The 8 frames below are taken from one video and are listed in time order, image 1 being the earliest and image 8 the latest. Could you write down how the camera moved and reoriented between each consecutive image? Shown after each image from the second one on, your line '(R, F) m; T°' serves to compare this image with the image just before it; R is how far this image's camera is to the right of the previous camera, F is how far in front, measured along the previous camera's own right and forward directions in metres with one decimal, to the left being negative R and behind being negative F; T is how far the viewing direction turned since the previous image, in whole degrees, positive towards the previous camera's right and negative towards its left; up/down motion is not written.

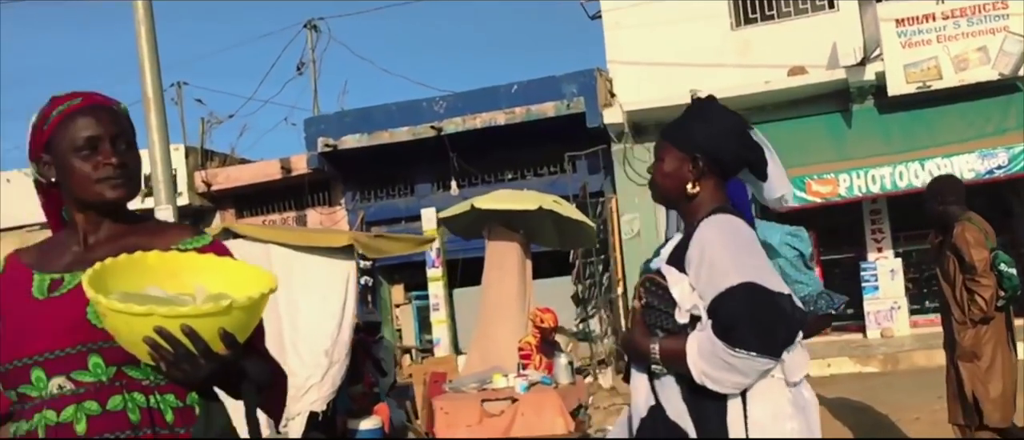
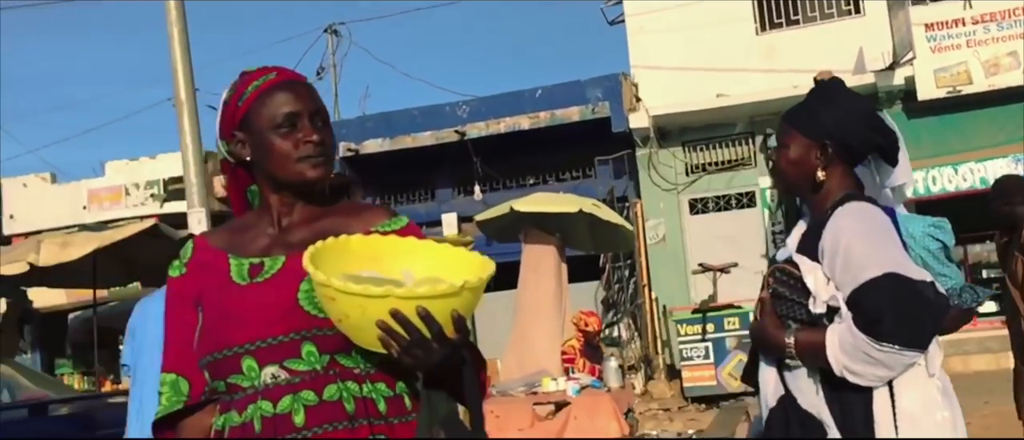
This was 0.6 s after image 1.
(-0.4, +0.1) m; 0°
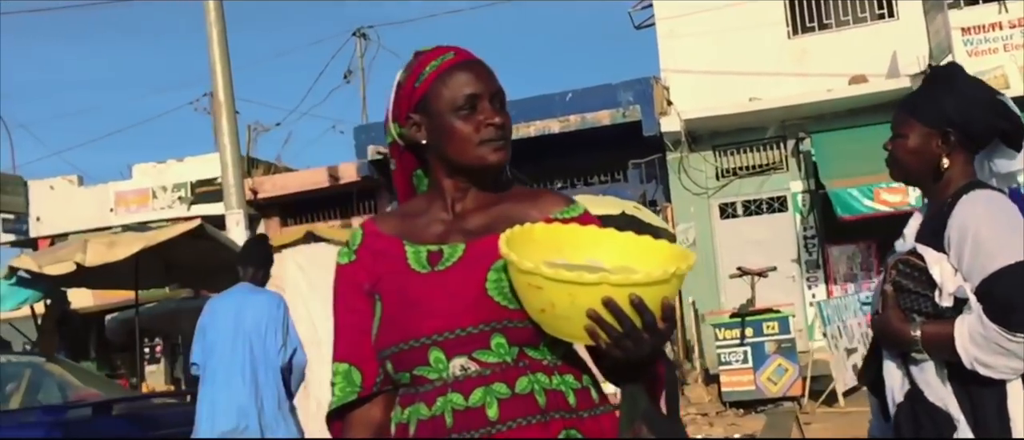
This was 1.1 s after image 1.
(-0.3, +0.1) m; -1°
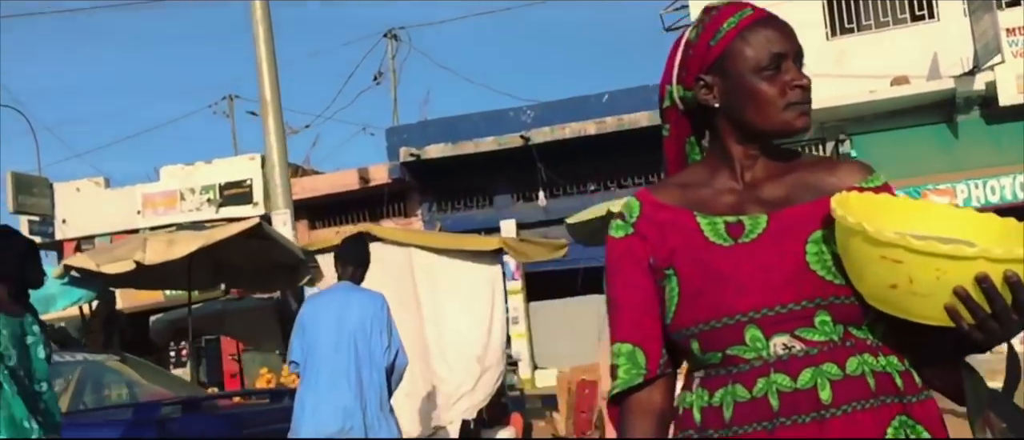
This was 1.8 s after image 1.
(-0.5, +0.1) m; 0°
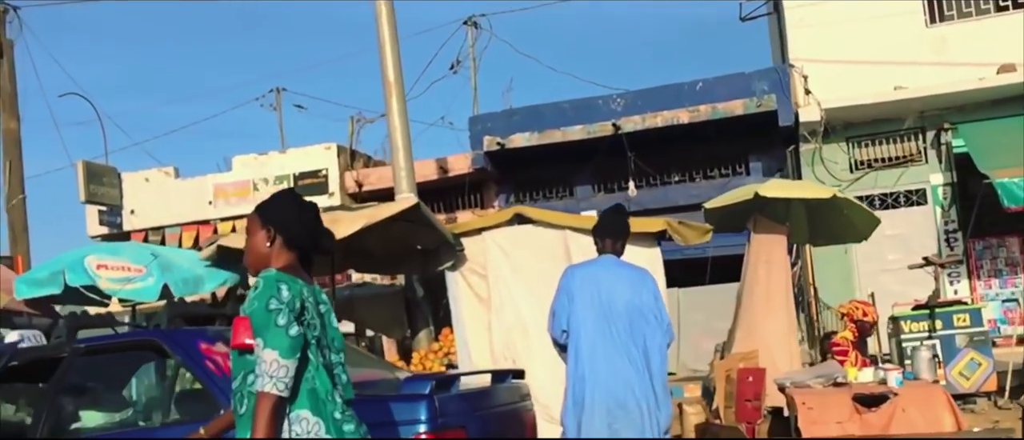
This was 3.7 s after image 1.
(-1.2, +0.3) m; 0°
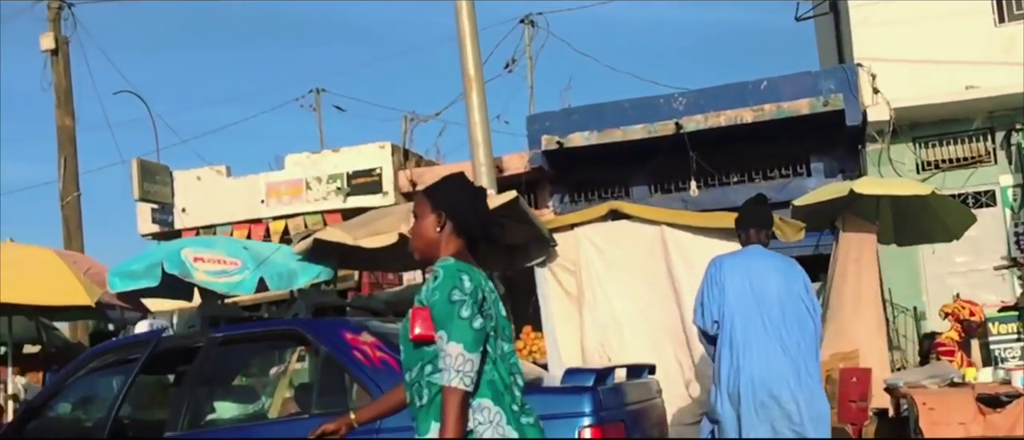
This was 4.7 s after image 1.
(-0.6, +0.1) m; -1°
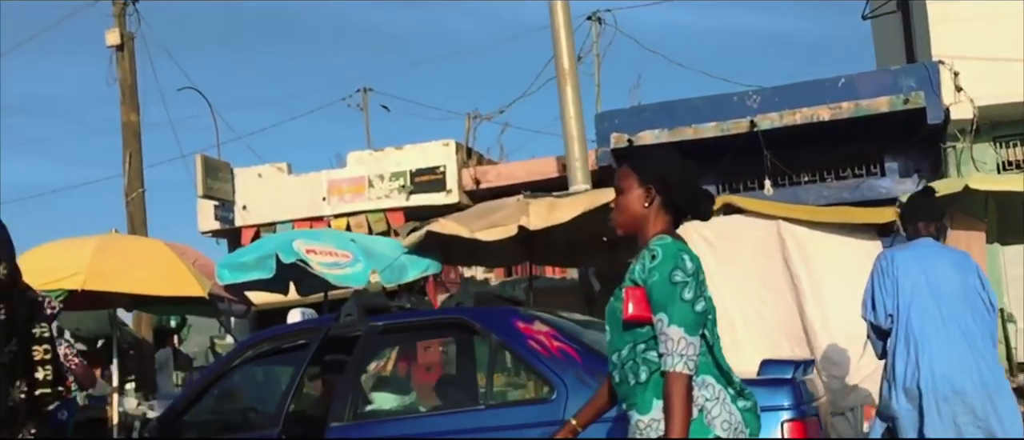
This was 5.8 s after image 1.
(-0.7, +0.1) m; -1°
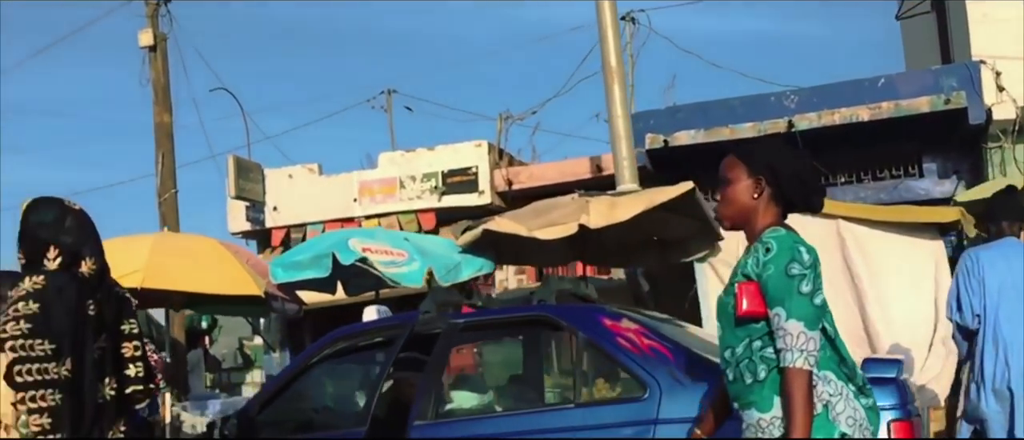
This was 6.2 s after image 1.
(-0.3, +0.1) m; -1°
